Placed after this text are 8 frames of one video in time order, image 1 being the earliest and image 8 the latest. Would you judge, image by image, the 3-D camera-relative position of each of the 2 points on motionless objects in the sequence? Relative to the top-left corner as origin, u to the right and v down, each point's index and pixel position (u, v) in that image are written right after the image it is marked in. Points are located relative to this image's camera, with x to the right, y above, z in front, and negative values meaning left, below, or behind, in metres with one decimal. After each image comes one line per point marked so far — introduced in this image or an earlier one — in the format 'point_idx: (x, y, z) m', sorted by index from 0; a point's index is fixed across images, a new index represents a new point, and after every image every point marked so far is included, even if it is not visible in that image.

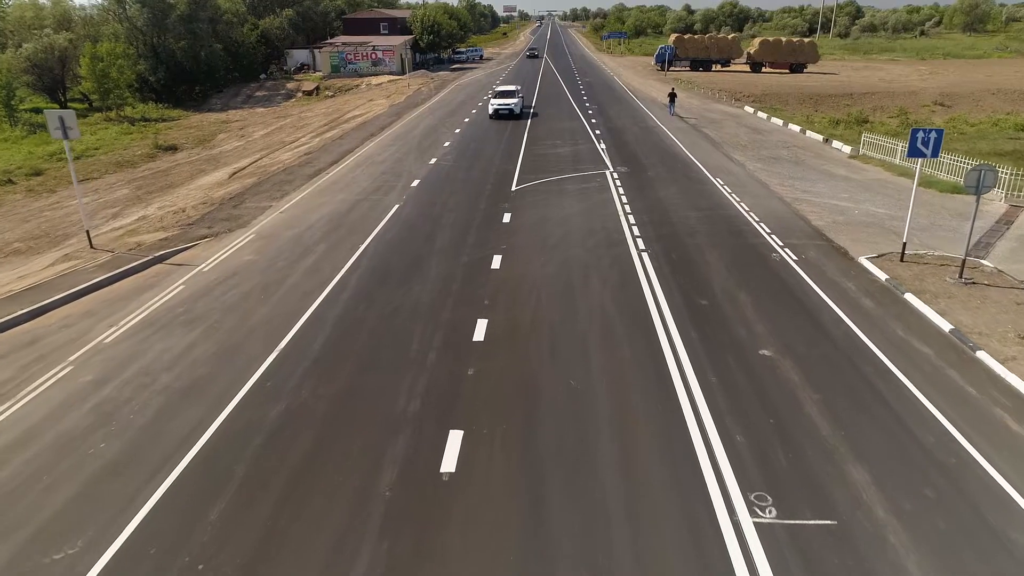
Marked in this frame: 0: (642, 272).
0: (+2.7, +0.3, +14.5) m
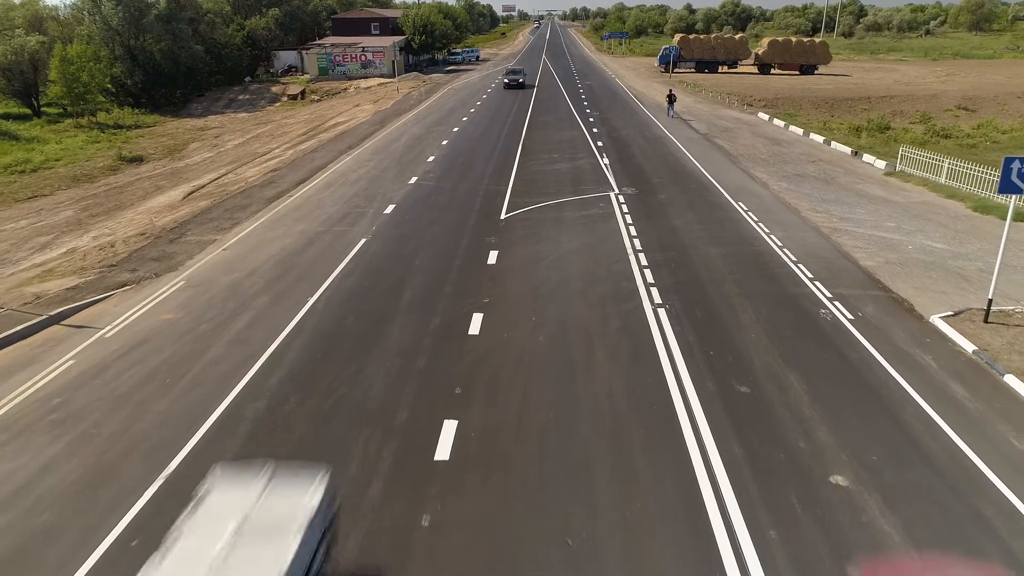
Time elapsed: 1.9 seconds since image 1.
0: (+2.4, -0.8, +11.5) m
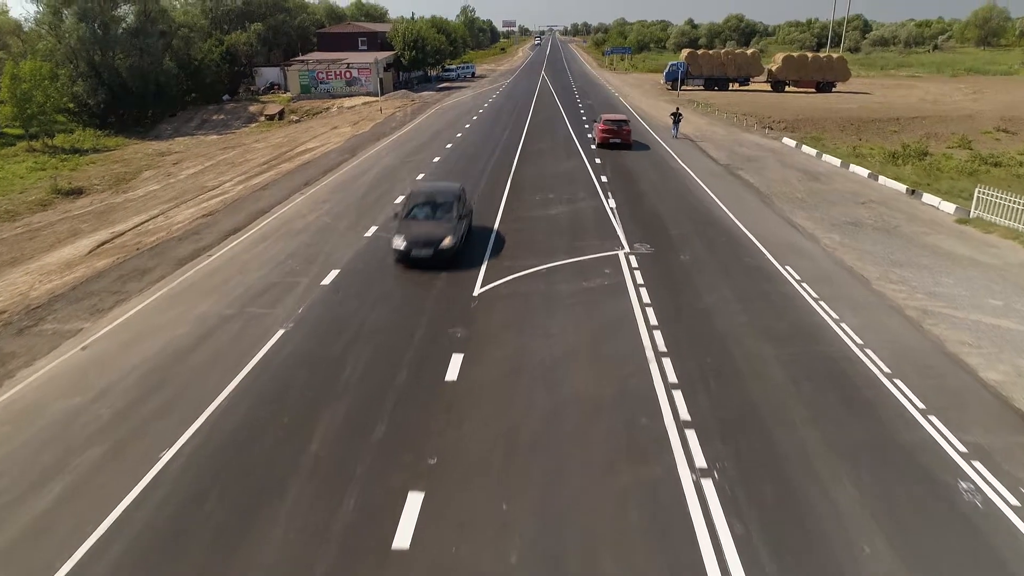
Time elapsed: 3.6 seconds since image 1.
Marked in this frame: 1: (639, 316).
0: (+1.9, -2.6, +6.9) m
1: (+2.2, -0.5, +12.5) m
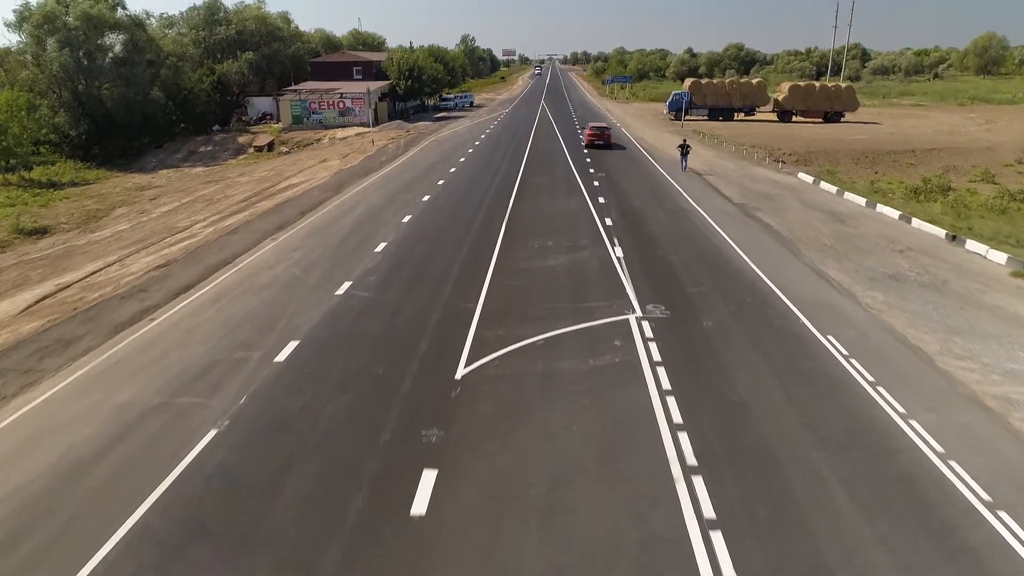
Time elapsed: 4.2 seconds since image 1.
0: (+1.8, -3.6, +4.4) m
1: (+2.1, -1.7, +10.2) m
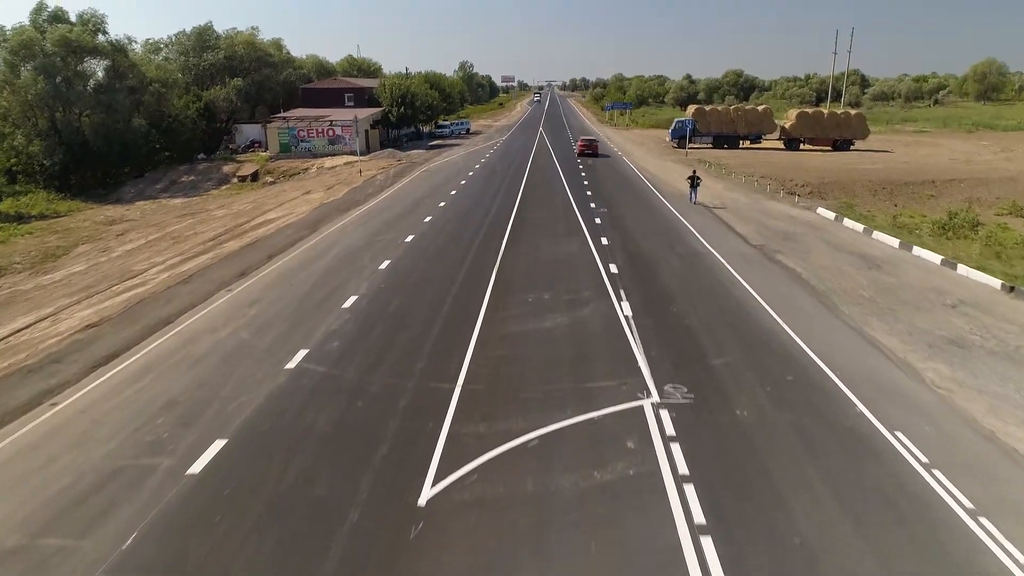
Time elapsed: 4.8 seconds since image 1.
0: (+1.6, -4.5, +1.7) m
1: (+1.9, -2.8, +7.5) m
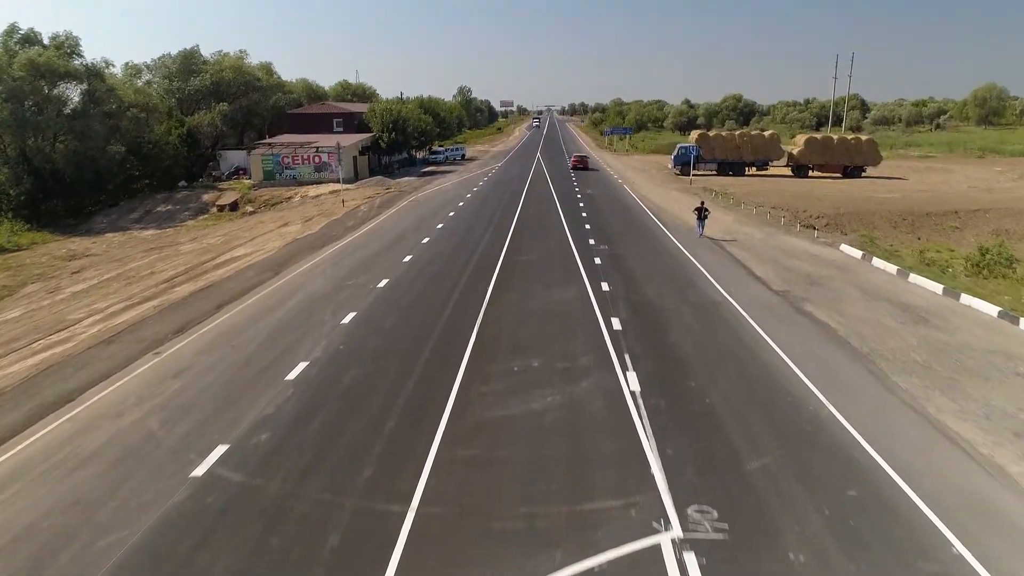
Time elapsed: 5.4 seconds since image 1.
0: (+1.2, -5.3, -1.3) m
1: (+1.5, -3.8, +4.5) m
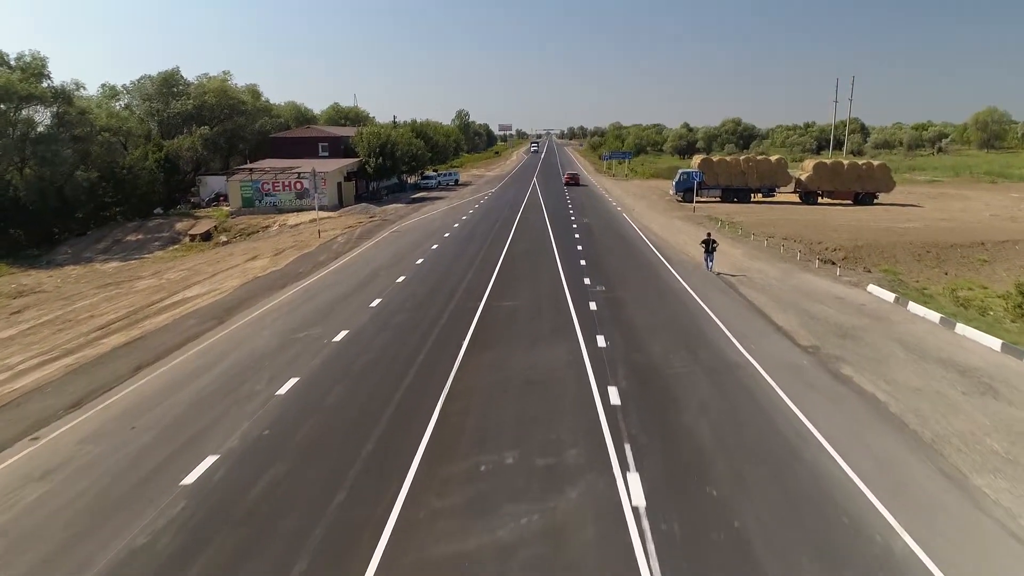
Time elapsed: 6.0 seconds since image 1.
0: (+0.8, -5.9, -4.5) m
1: (+1.1, -4.6, +1.4) m
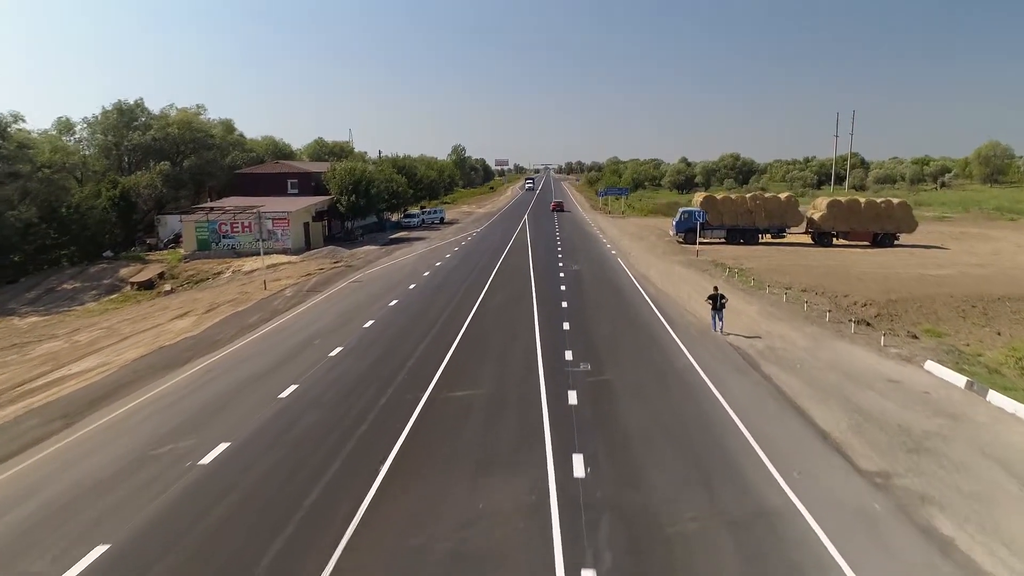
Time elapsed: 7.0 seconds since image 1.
0: (-0.2, -6.6, -9.6) m
1: (+0.1, -5.5, -3.6) m
